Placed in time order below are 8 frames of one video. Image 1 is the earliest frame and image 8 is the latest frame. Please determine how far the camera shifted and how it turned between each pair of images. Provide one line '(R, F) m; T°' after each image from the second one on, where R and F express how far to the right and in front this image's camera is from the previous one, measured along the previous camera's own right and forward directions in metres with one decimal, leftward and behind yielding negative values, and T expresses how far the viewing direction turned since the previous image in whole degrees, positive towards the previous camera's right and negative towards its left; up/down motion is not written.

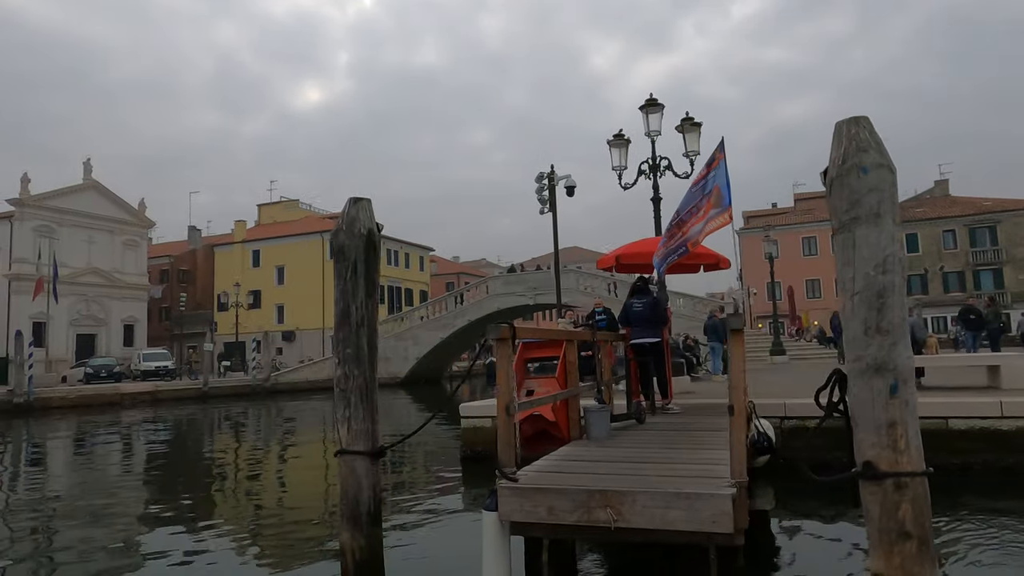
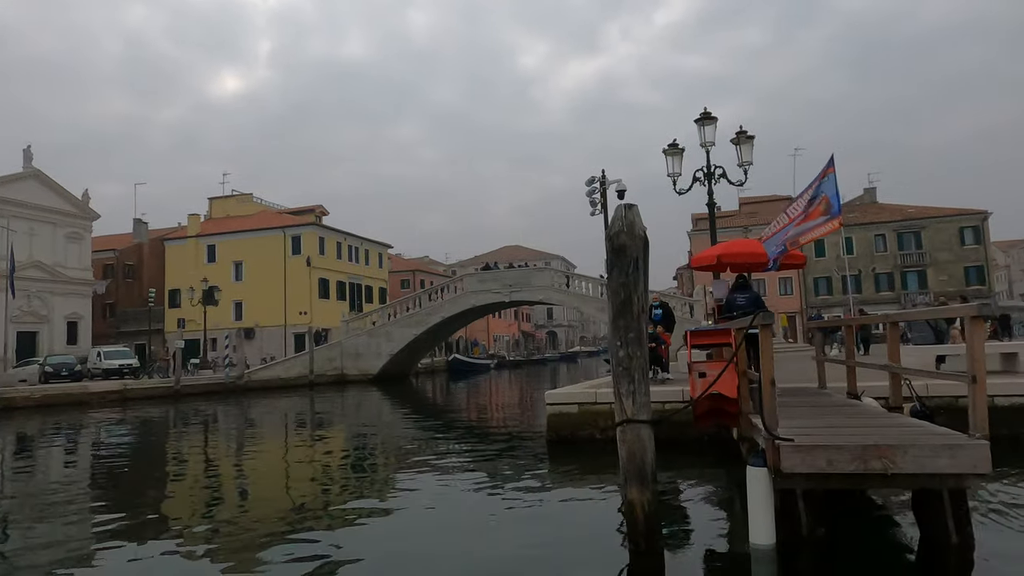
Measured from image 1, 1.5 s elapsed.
(-2.3, -0.6) m; +6°
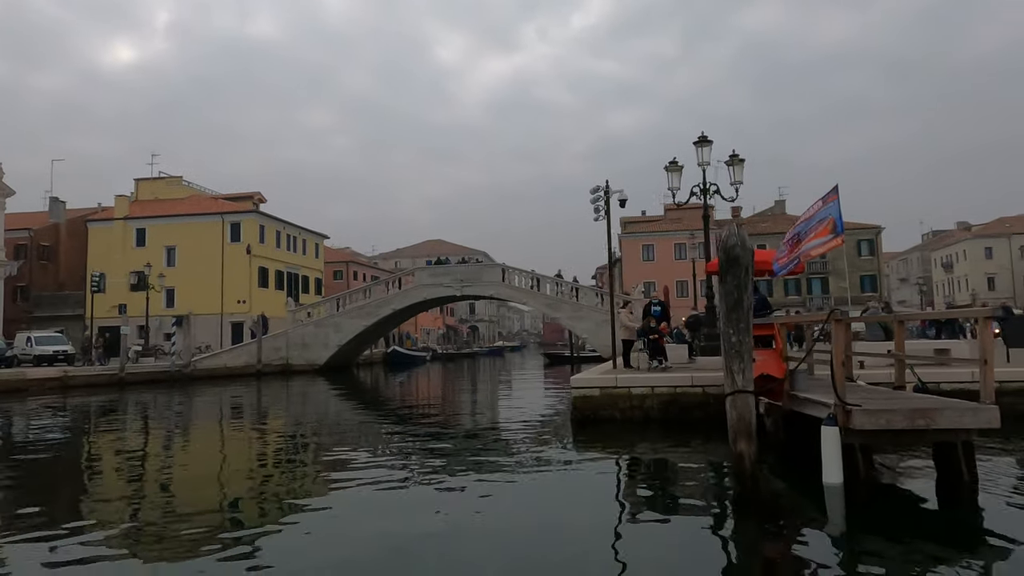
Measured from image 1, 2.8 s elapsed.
(-2.1, -1.0) m; +8°
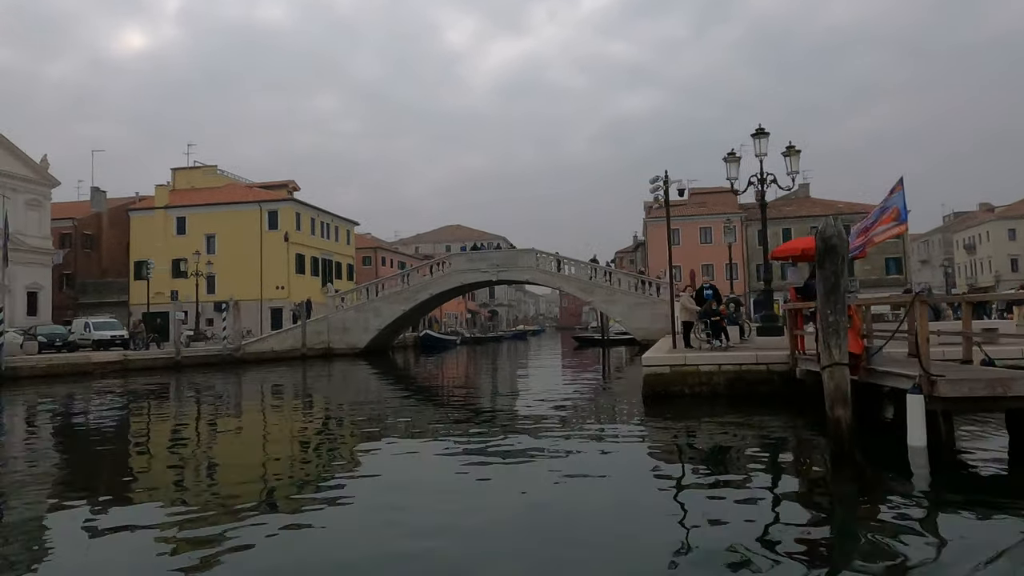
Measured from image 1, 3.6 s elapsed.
(-1.2, -0.9) m; -1°
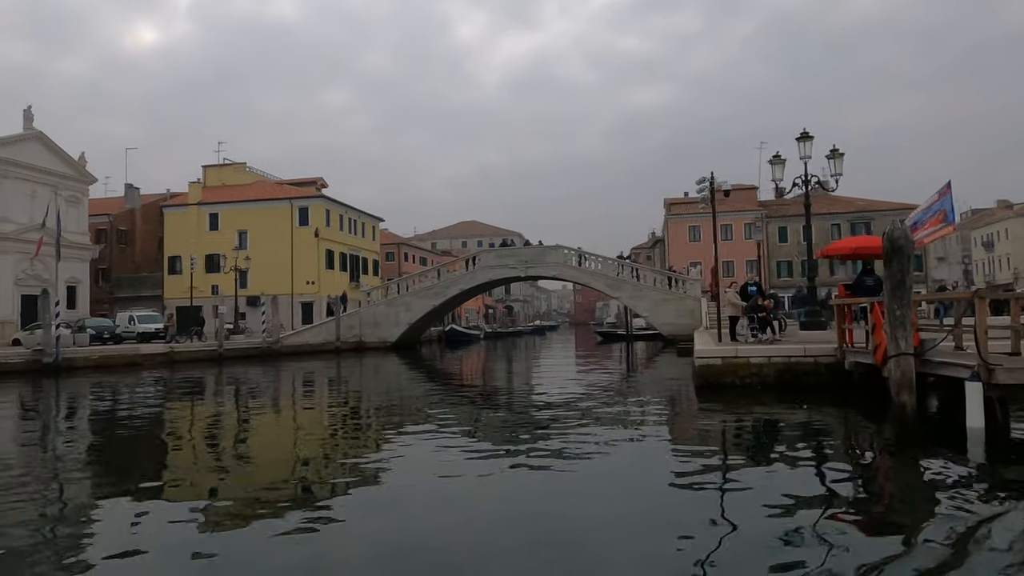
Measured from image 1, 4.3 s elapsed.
(-1.0, -0.7) m; -1°
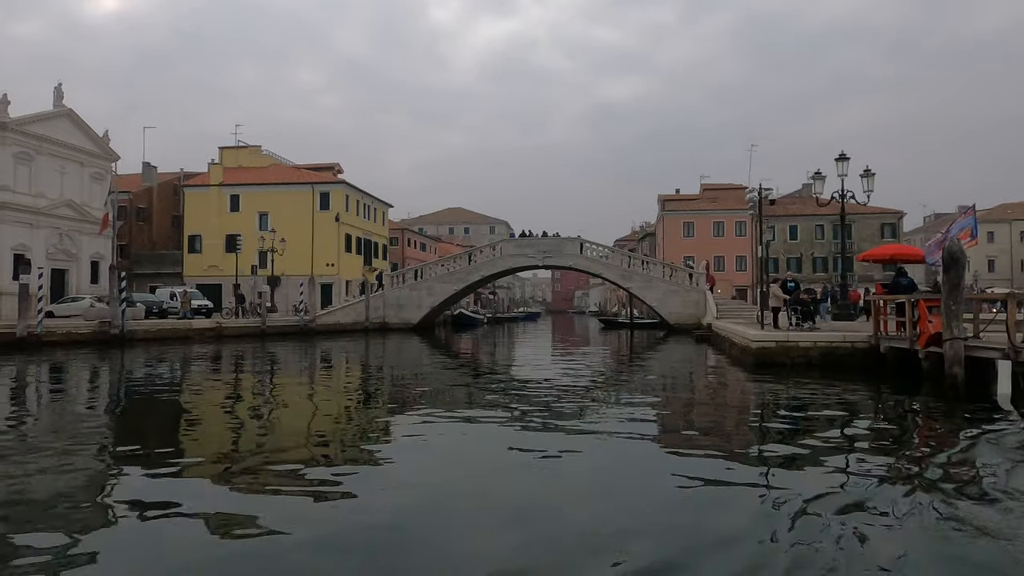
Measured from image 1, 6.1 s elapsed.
(-2.9, -2.2) m; +3°
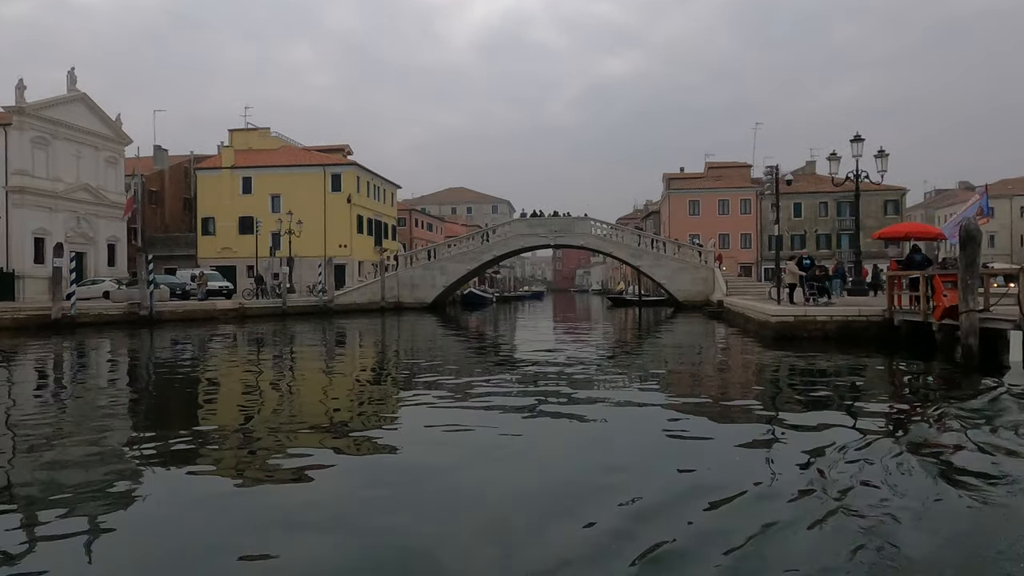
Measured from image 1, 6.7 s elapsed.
(-0.8, -0.7) m; 0°
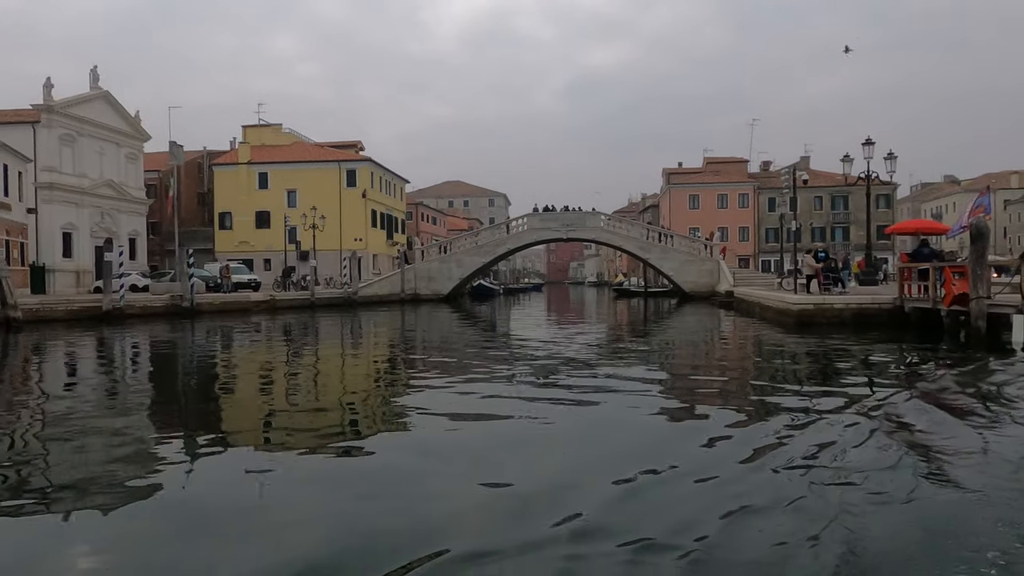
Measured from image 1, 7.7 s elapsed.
(-1.6, -1.5) m; +1°
